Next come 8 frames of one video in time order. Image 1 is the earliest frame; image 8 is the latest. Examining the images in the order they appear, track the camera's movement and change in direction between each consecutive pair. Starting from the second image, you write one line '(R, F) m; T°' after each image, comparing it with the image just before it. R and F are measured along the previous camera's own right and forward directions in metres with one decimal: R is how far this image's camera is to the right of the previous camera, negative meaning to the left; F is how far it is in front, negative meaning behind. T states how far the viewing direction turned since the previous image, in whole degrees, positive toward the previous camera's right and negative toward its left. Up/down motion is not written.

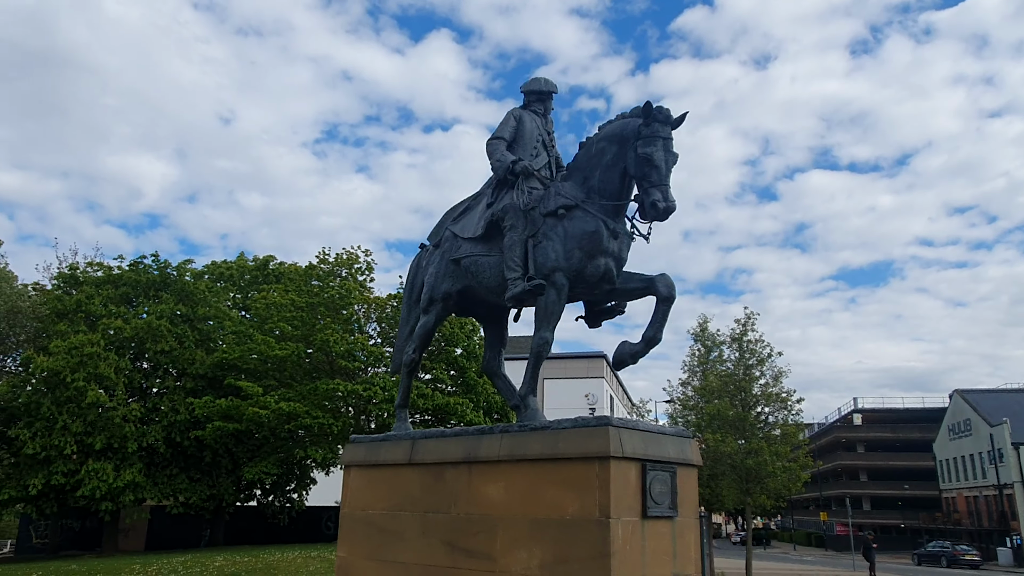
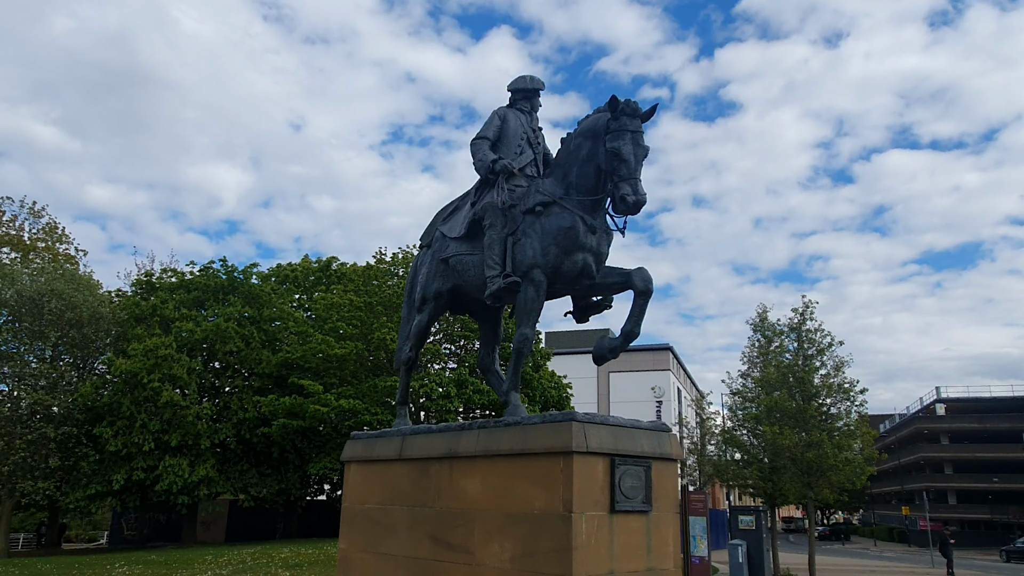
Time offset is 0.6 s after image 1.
(+0.7, 0.0) m; -5°
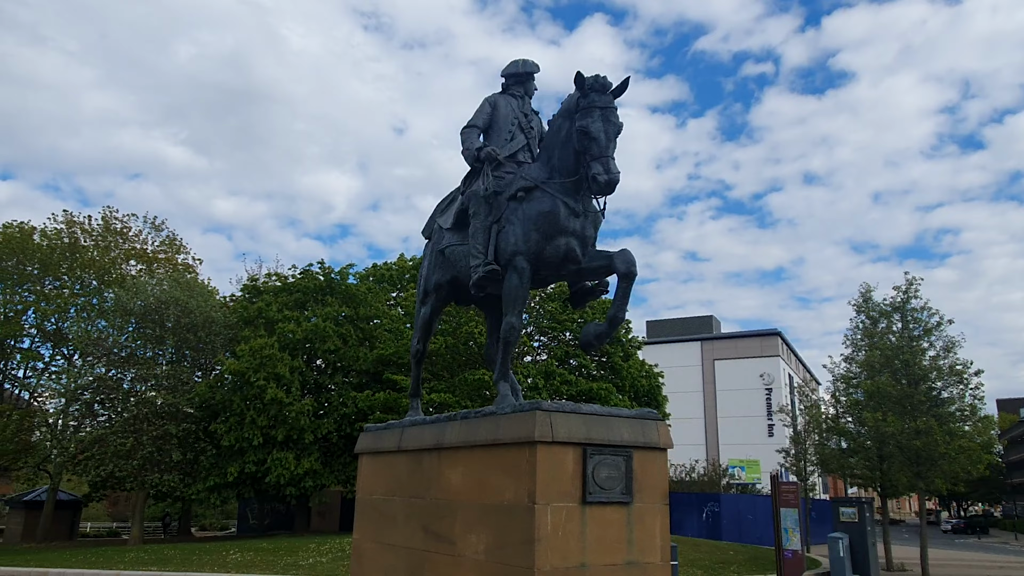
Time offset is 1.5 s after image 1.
(+0.9, +0.2) m; -8°
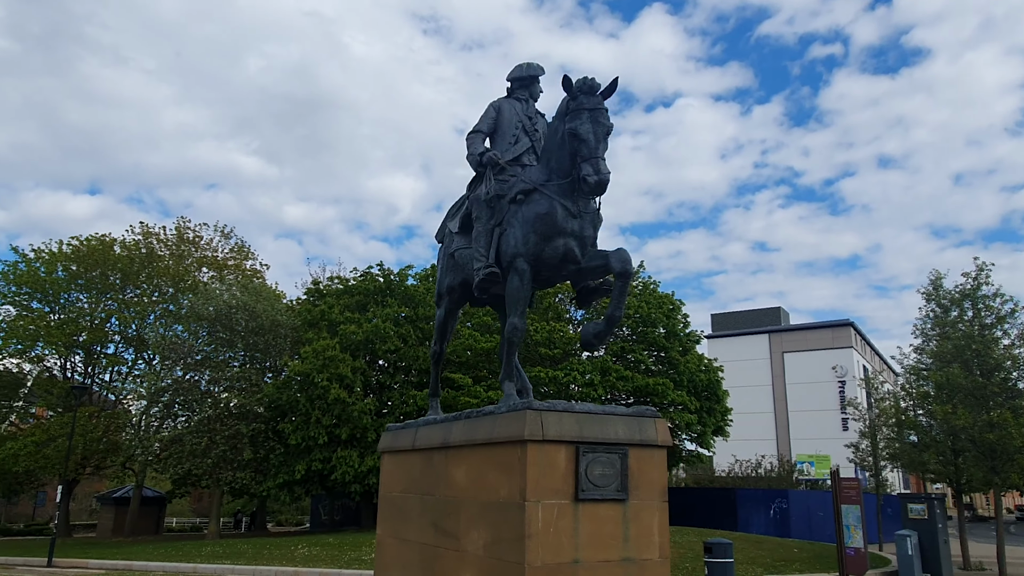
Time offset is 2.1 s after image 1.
(+0.5, -0.1) m; -5°
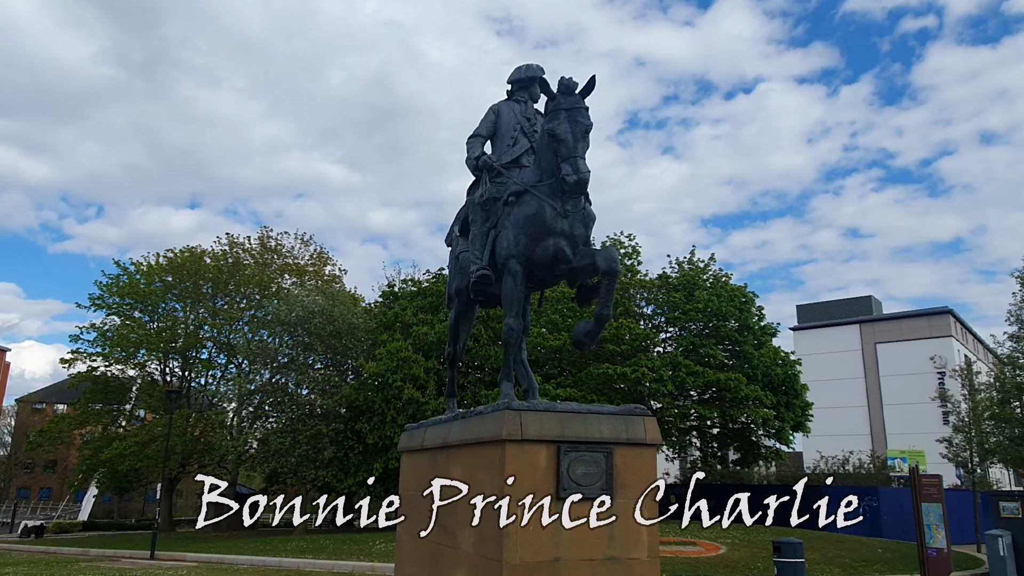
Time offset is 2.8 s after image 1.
(+0.7, 0.0) m; -6°
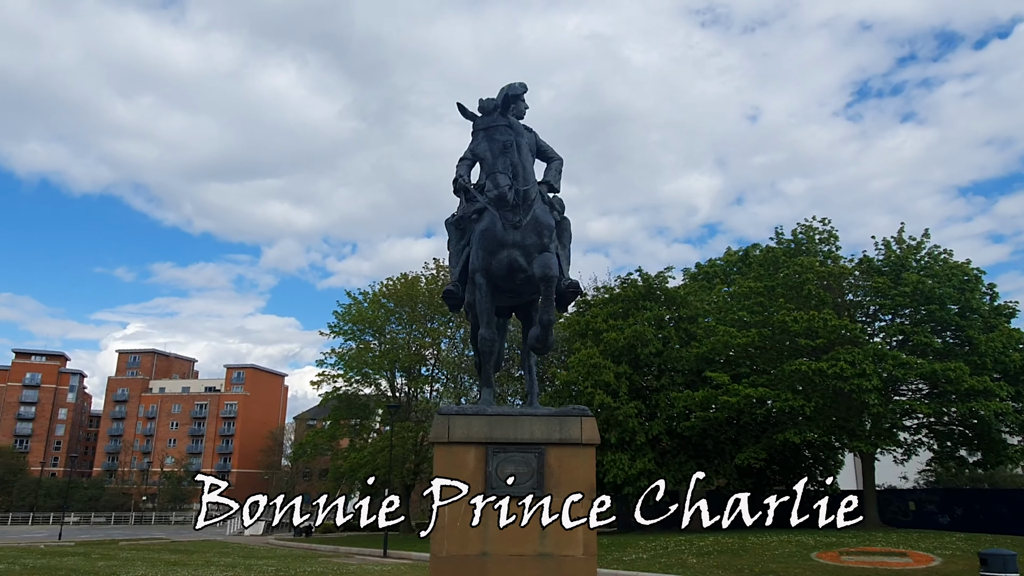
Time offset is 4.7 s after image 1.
(+2.1, 0.0) m; -18°
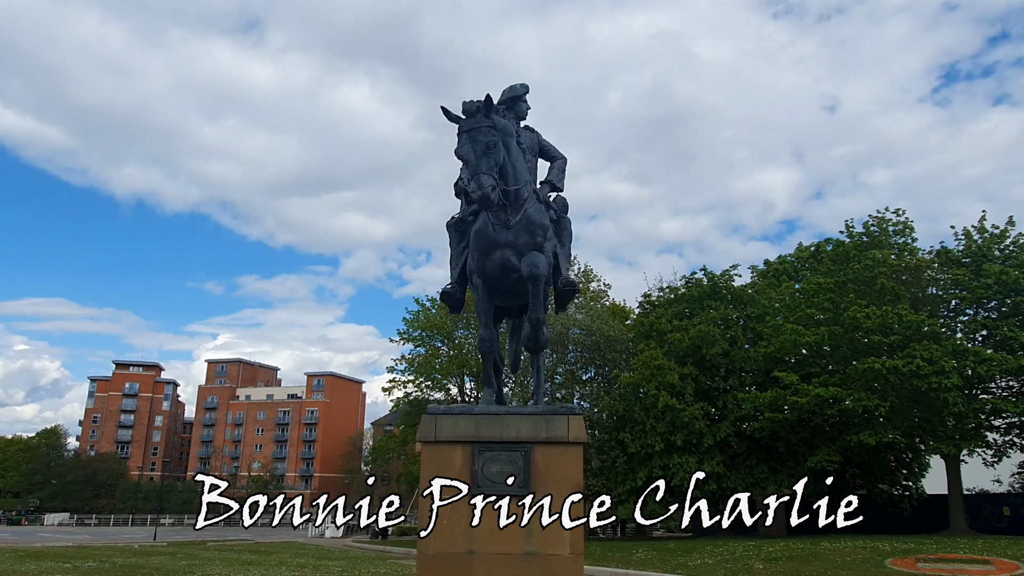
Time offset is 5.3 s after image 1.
(+0.6, 0.0) m; -6°
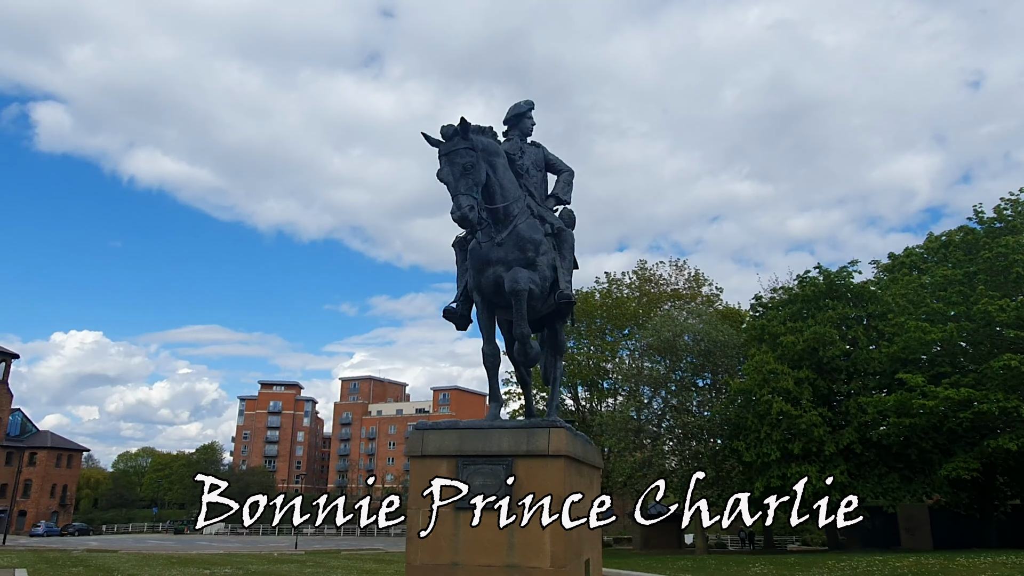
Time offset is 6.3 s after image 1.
(+1.0, 0.0) m; -10°
